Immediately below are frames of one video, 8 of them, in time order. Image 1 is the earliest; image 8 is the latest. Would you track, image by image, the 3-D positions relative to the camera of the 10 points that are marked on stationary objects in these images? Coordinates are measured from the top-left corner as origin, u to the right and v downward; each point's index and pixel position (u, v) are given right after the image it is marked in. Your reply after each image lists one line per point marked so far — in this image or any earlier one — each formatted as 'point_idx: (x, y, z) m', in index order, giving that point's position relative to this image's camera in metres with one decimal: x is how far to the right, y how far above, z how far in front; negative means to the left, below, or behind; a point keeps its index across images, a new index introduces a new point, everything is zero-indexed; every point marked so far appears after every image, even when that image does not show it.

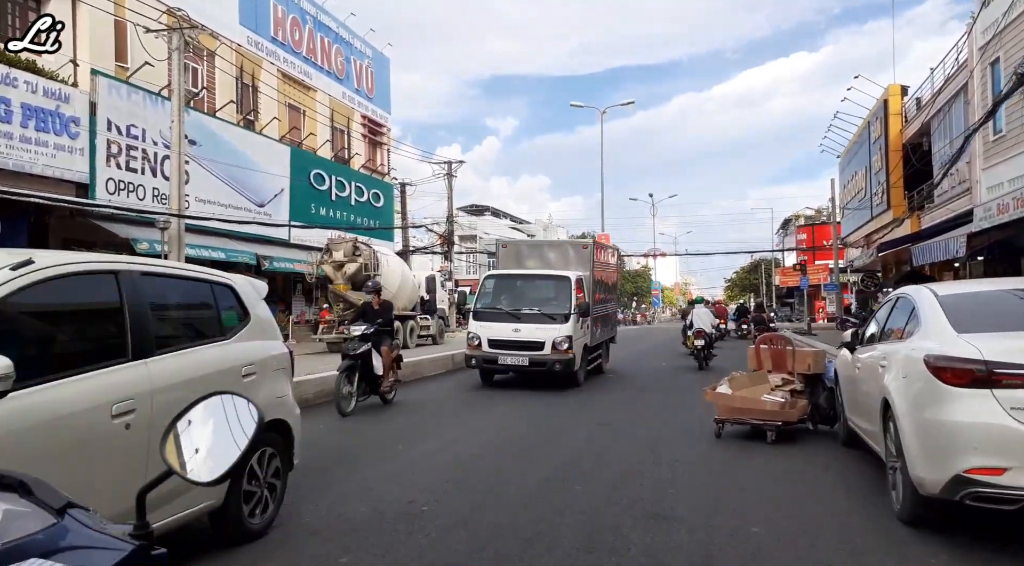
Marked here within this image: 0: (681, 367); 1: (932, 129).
0: (+4.7, -2.3, +19.4) m
1: (+12.3, +4.5, +20.0) m
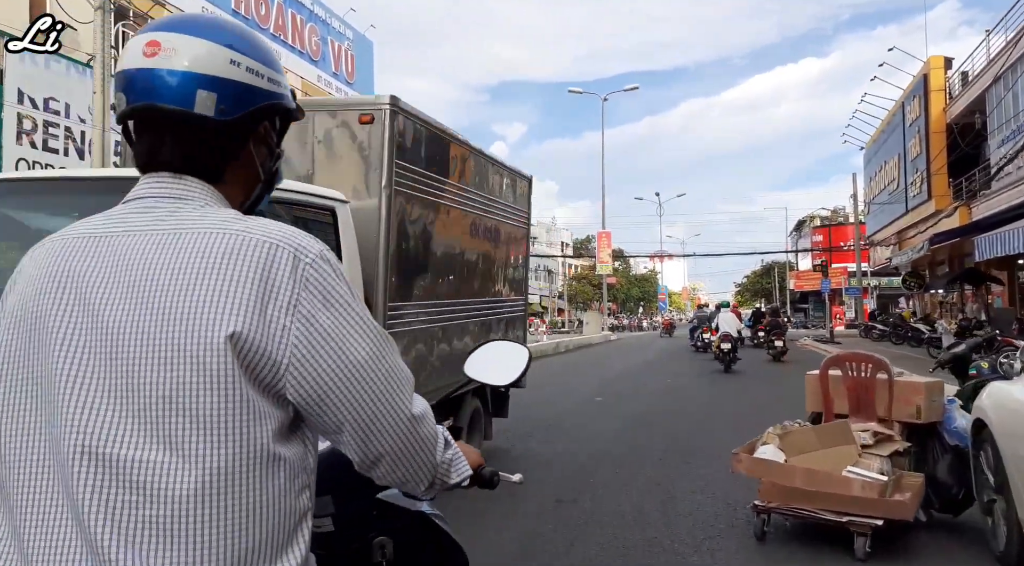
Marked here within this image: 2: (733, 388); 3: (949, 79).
0: (+4.2, -2.3, +16.5) m
1: (+11.8, +4.5, +17.0) m
2: (+4.7, -2.2, +15.1) m
3: (+12.7, +6.0, +19.9) m
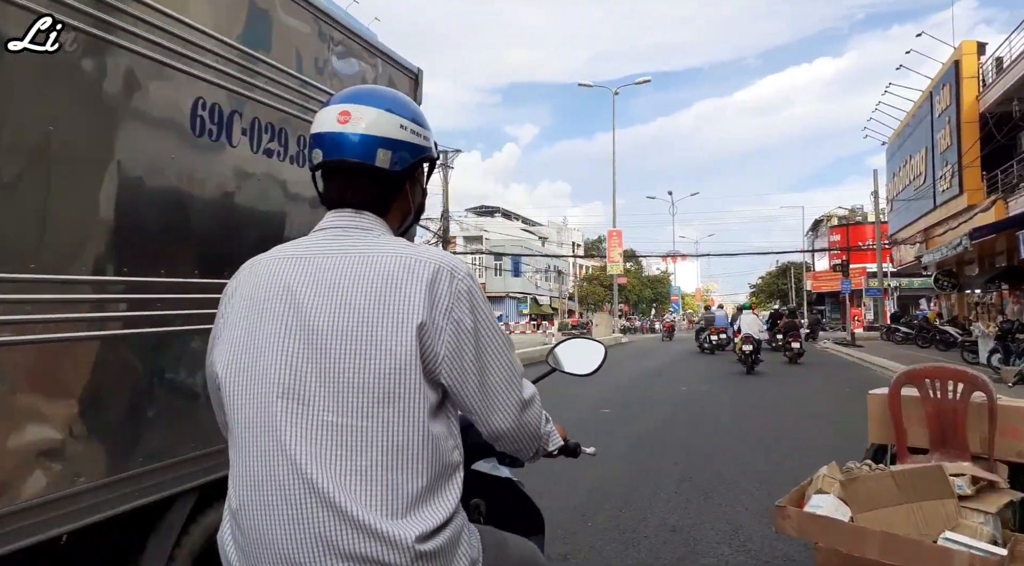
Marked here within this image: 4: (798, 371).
0: (+4.3, -2.3, +15.4) m
1: (+11.9, +4.5, +15.8) m
2: (+4.8, -2.2, +14.0) m
3: (+12.9, +6.0, +18.7) m
4: (+7.6, -2.3, +18.3) m
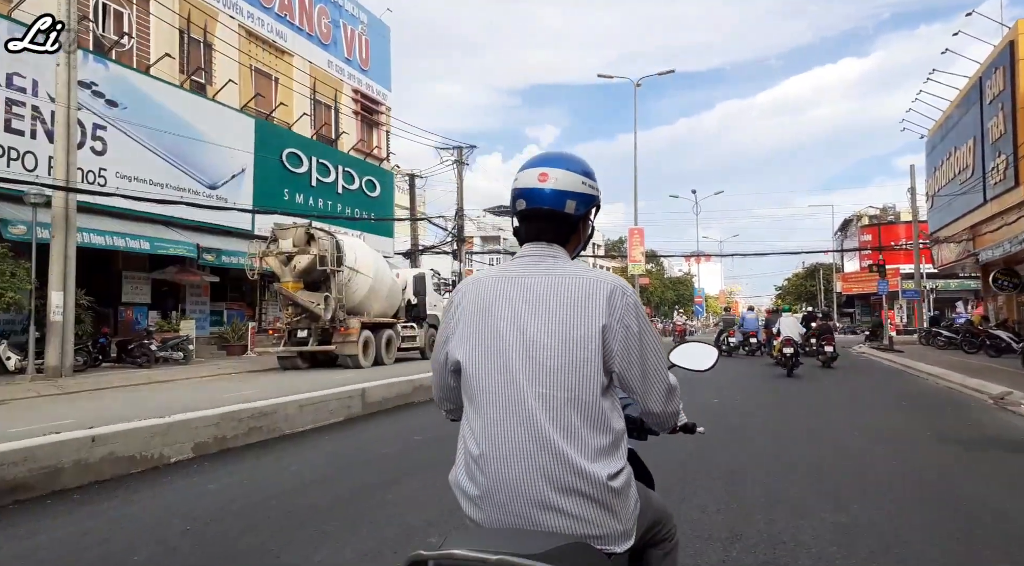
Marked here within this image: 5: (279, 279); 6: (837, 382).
0: (+4.6, -2.2, +14.0) m
1: (+12.2, +4.5, +14.2) m
2: (+5.0, -2.2, +12.6) m
3: (+13.2, +5.9, +17.1) m
4: (+7.9, -2.2, +16.8) m
5: (-5.7, +0.1, +16.5) m
6: (+7.5, -2.3, +15.9) m
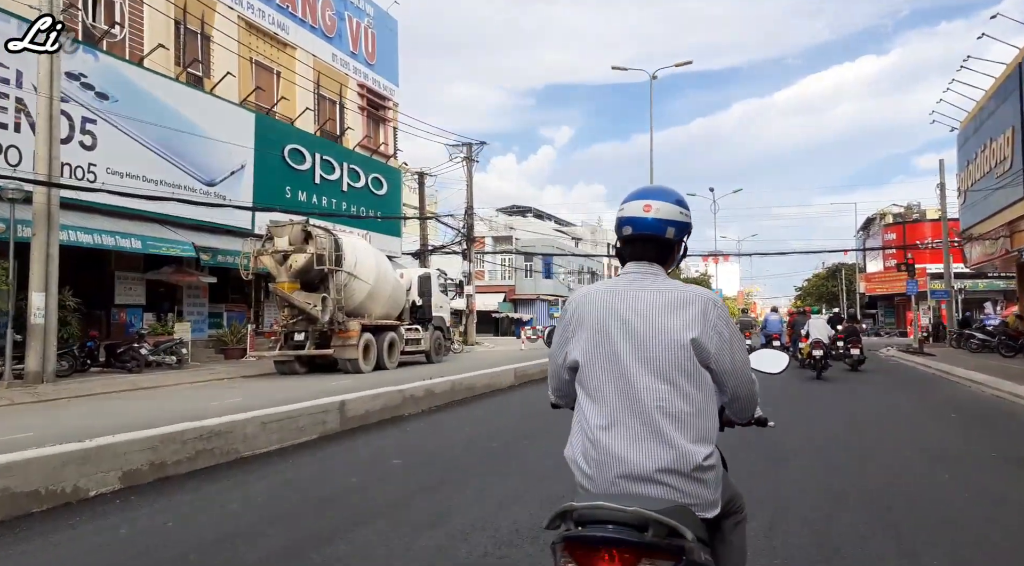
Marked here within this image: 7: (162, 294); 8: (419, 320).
0: (+4.7, -2.2, +13.0) m
1: (+12.3, +4.5, +13.0) m
2: (+5.1, -2.2, +11.5) m
3: (+13.4, +6.0, +15.8) m
4: (+8.1, -2.2, +15.7) m
5: (-5.5, +0.1, +15.7) m
6: (+7.7, -2.2, +14.8) m
7: (-10.1, -0.3, +19.6) m
8: (-2.7, -1.1, +19.8) m
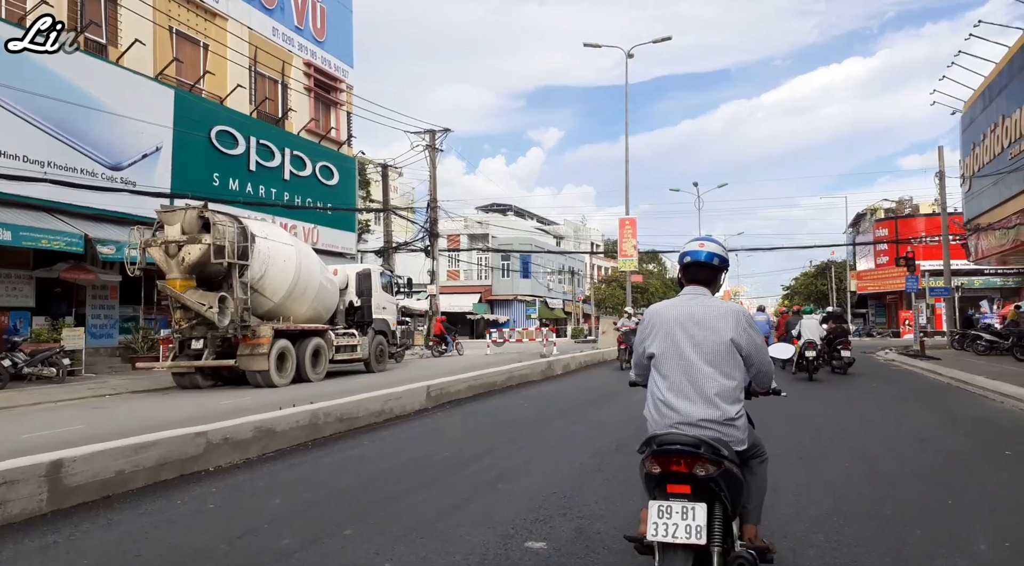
0: (+3.6, -2.1, +10.5) m
1: (+11.2, +4.7, +10.7) m
2: (+4.0, -2.0, +9.1) m
3: (+12.2, +6.1, +13.6) m
4: (+7.0, -2.1, +13.3) m
5: (-6.6, +0.1, +13.1) m
6: (+6.6, -2.1, +12.4) m
7: (-11.3, -0.3, +17.0) m
8: (-3.9, -1.0, +17.2) m
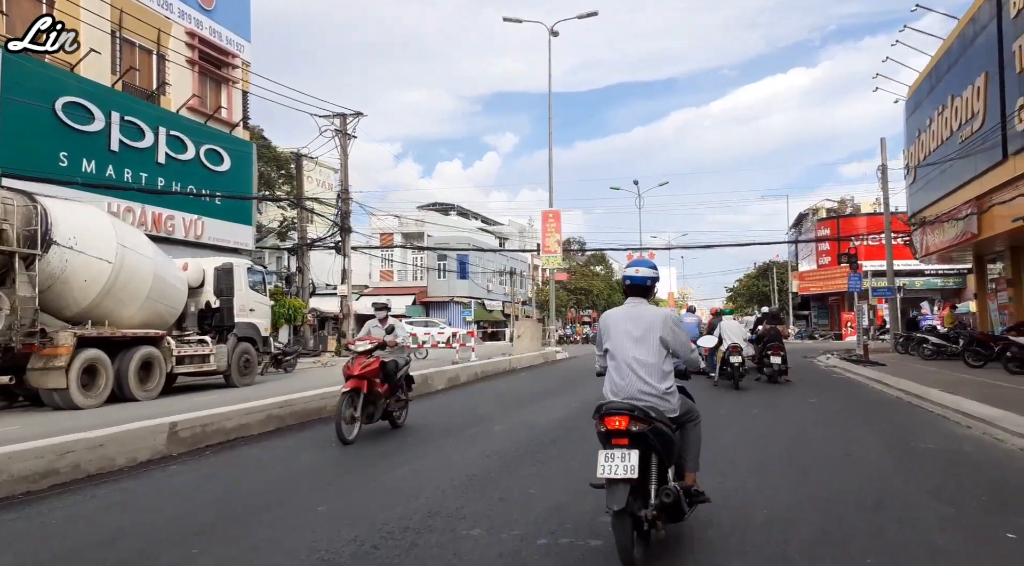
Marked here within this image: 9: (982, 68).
0: (+1.6, -2.0, +8.2) m
1: (+9.2, +4.8, +8.9) m
2: (+2.1, -1.9, +6.8) m
3: (+10.1, +6.2, +11.8) m
4: (+4.8, -2.0, +11.2) m
5: (-8.7, +0.2, +10.2) m
6: (+4.5, -2.0, +10.3) m
7: (-13.6, -0.2, +13.7) m
8: (-6.3, -0.9, +14.4) m
9: (+10.6, +4.7, +15.3) m
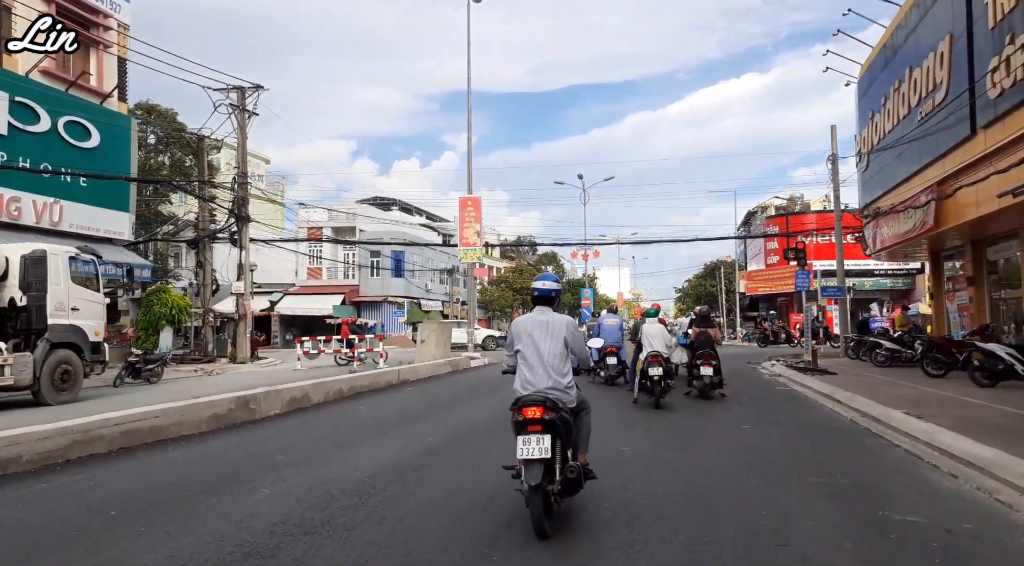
0: (0.0, -1.9, +5.8) m
1: (+7.5, +4.8, +7.0) m
2: (+0.6, -1.9, +4.4) m
3: (+8.2, +6.2, +9.9) m
4: (+3.0, -2.0, +9.0) m
5: (-10.4, +0.4, +7.1) m
6: (+2.7, -2.0, +8.0) m
7: (-15.5, 0.0, +10.3) m
8: (-8.3, -0.8, +11.5) m
9: (+8.5, +4.7, +13.4) m
